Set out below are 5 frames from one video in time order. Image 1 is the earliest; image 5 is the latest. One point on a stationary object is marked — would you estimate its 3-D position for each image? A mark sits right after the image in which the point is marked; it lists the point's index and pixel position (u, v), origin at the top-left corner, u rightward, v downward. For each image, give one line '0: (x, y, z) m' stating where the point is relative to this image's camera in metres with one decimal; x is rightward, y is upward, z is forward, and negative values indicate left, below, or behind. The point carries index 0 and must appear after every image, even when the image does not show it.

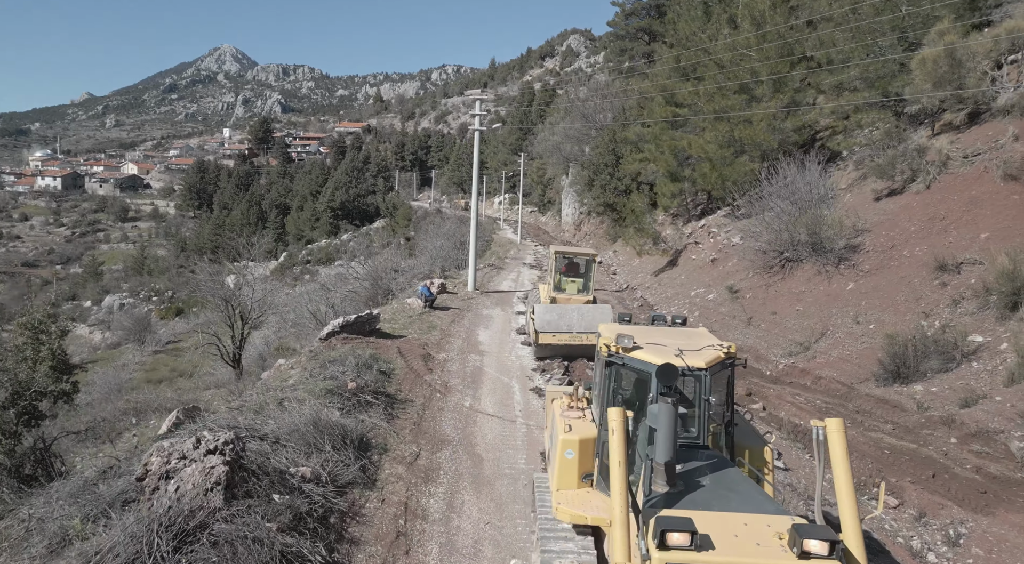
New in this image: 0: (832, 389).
0: (+6.3, -2.1, +14.0) m
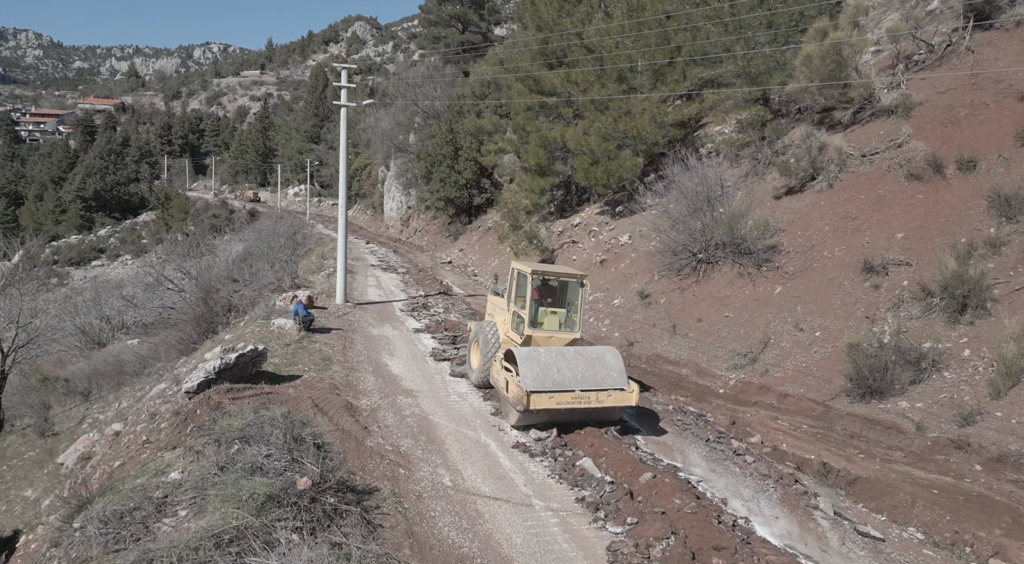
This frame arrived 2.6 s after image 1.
0: (+5.2, -2.2, +12.6) m
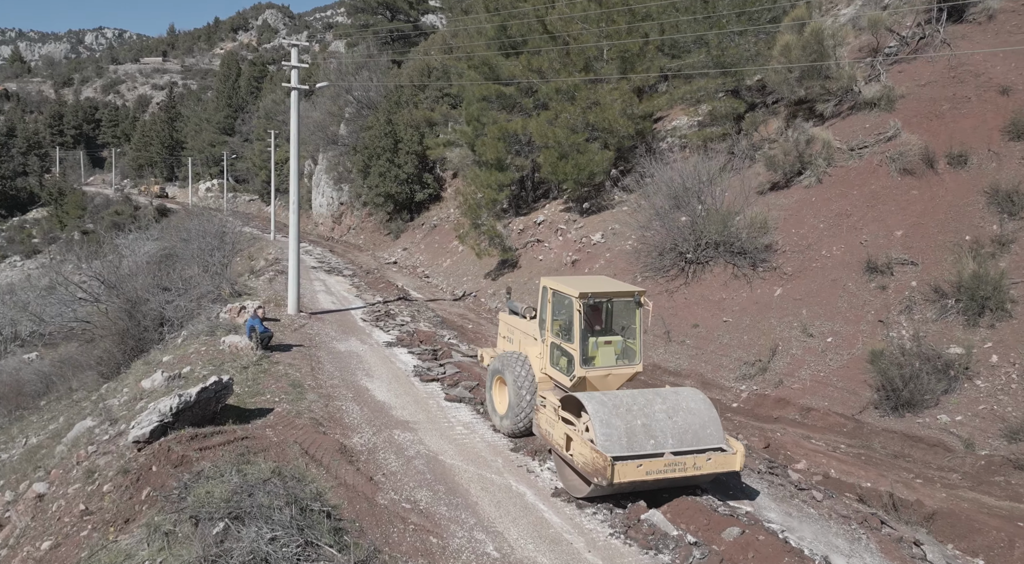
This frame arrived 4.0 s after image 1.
0: (+5.2, -2.3, +11.6) m
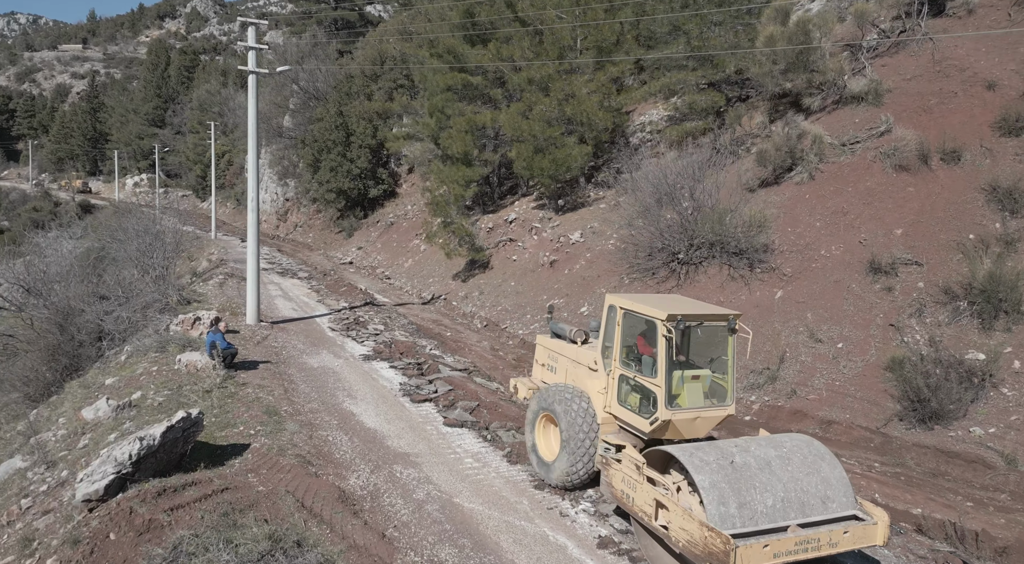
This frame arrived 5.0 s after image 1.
0: (+5.3, -2.4, +10.8) m
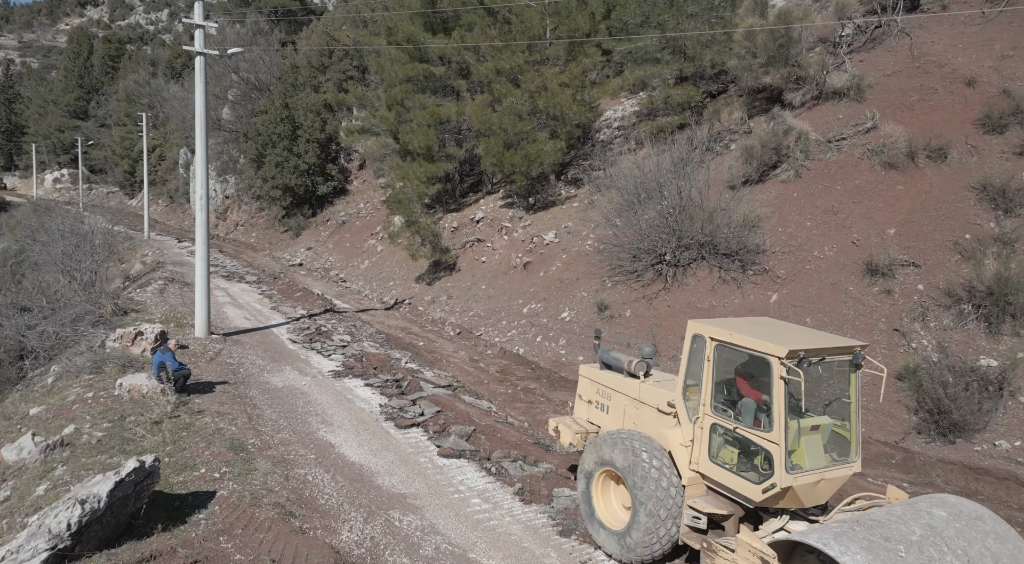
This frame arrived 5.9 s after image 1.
0: (+5.2, -2.4, +10.1) m
